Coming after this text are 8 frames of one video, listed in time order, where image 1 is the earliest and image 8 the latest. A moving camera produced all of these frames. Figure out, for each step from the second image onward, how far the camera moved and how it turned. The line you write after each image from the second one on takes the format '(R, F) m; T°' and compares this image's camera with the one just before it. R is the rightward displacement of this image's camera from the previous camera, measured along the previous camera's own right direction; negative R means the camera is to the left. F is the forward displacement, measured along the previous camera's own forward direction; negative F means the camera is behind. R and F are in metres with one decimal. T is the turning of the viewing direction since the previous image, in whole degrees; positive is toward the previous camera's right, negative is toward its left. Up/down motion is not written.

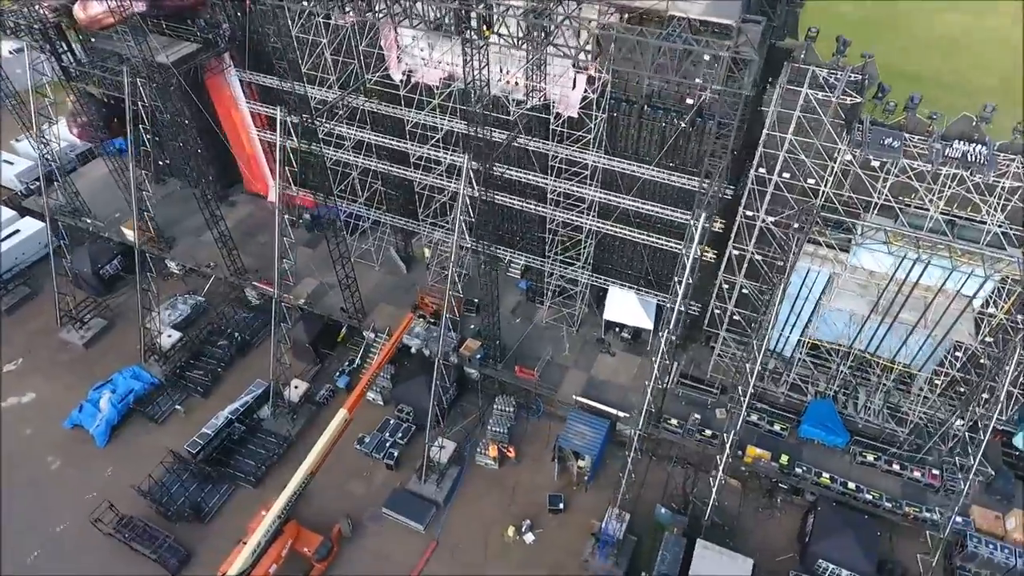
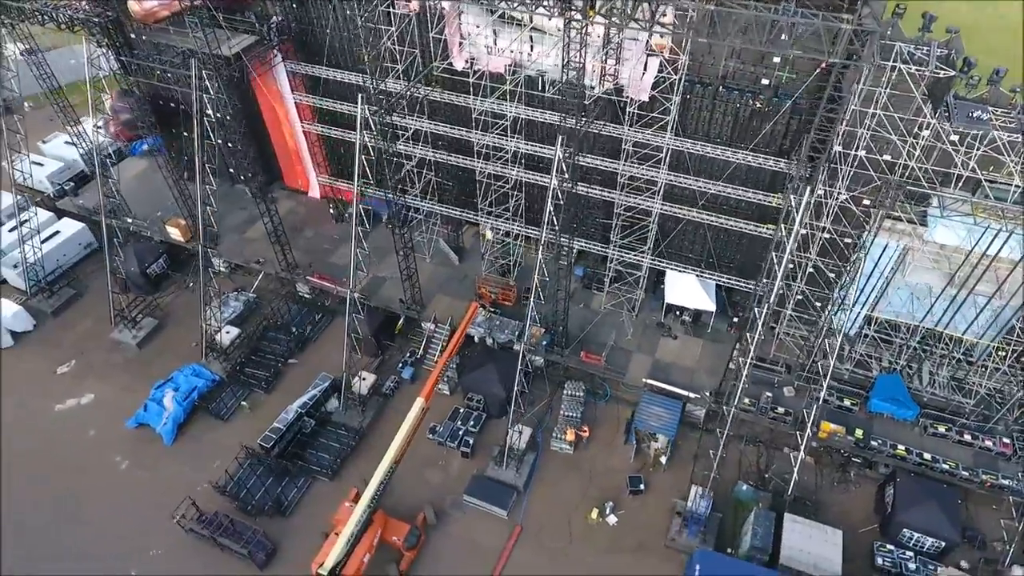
(-4.5, -0.1) m; +1°
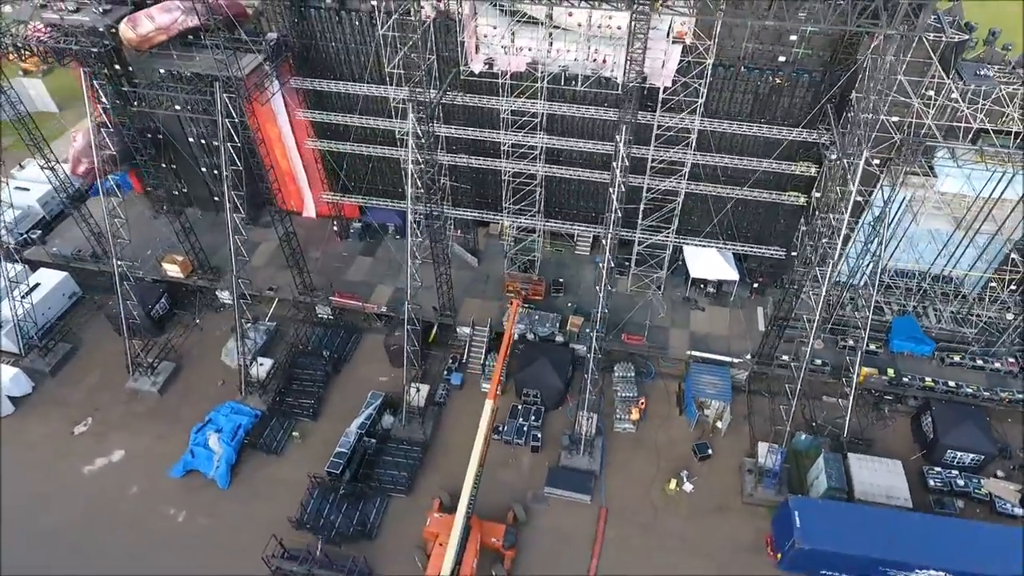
(-6.9, -0.1) m; +7°
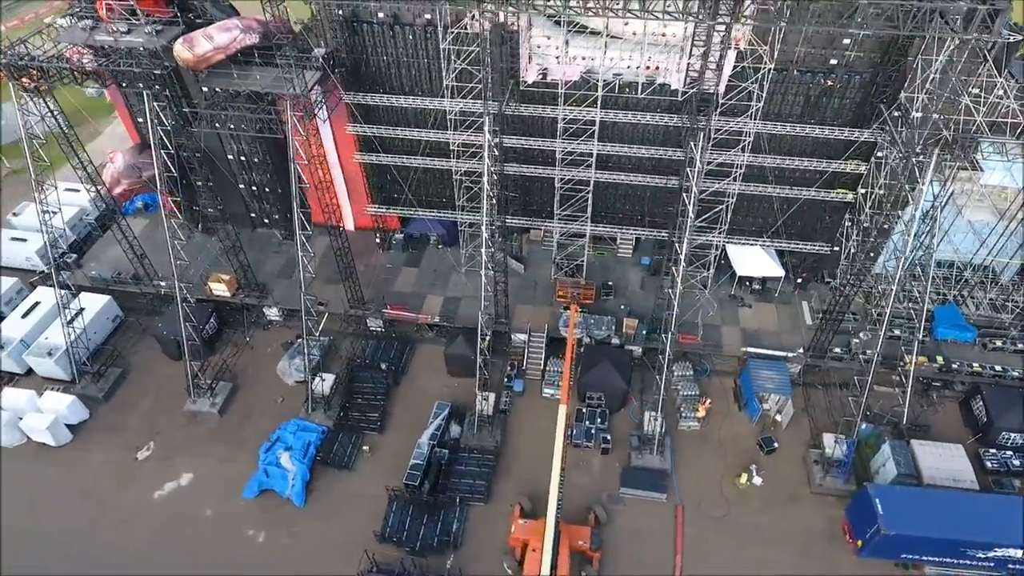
(-4.8, -0.4) m; +2°
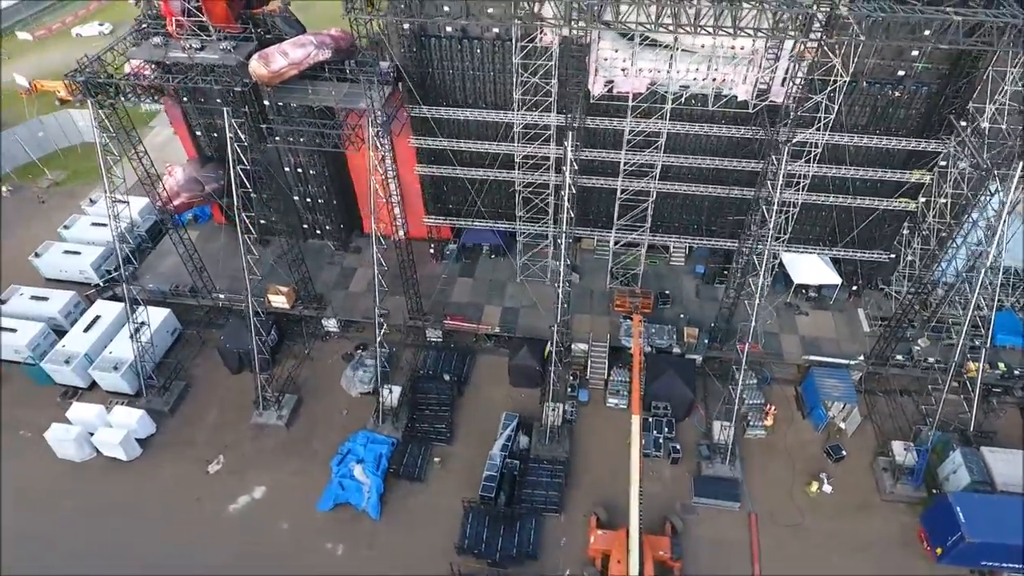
(-3.9, -0.2) m; 0°
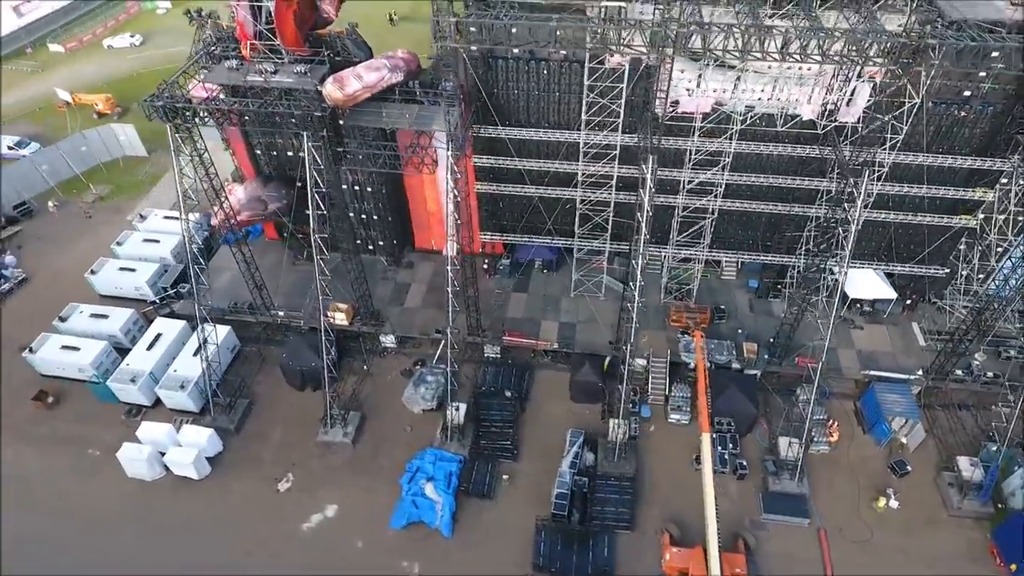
(-3.7, -0.3) m; 0°
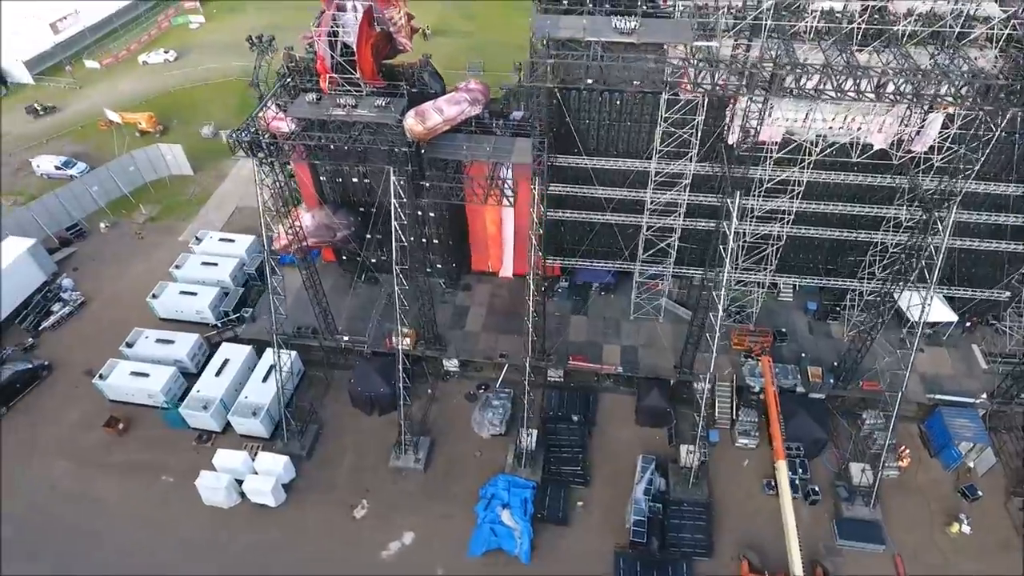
(-4.1, -0.4) m; 0°
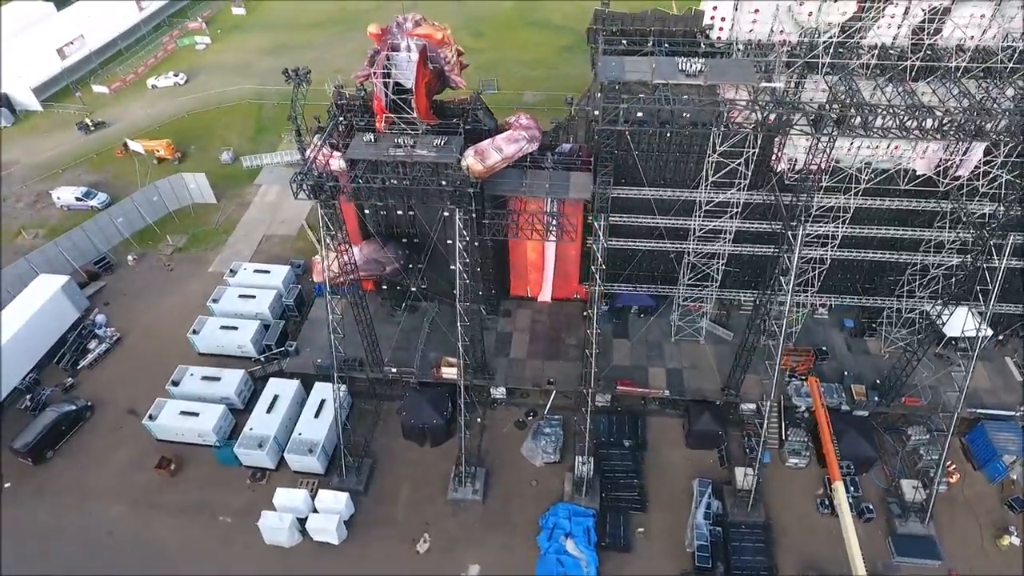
(-4.0, -0.4) m; +1°
